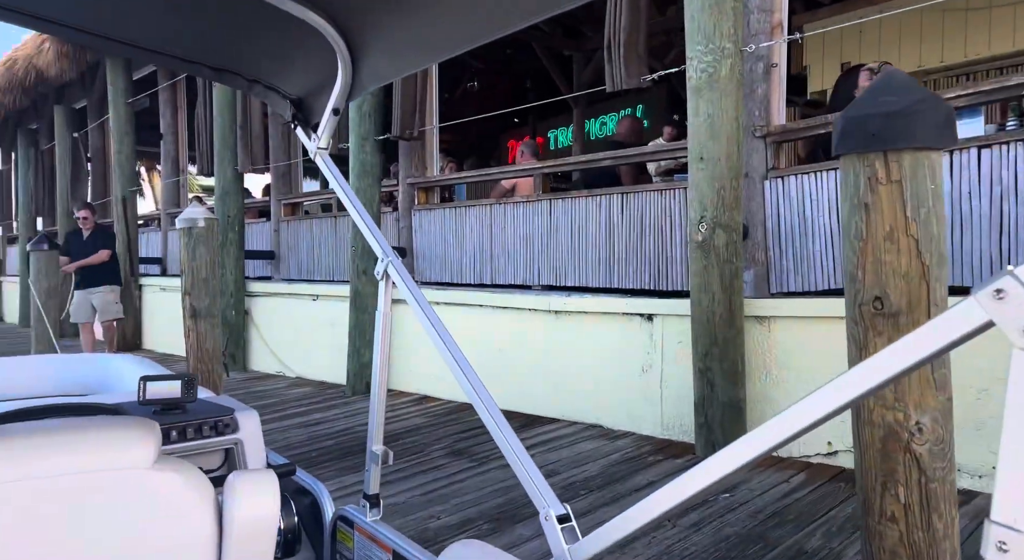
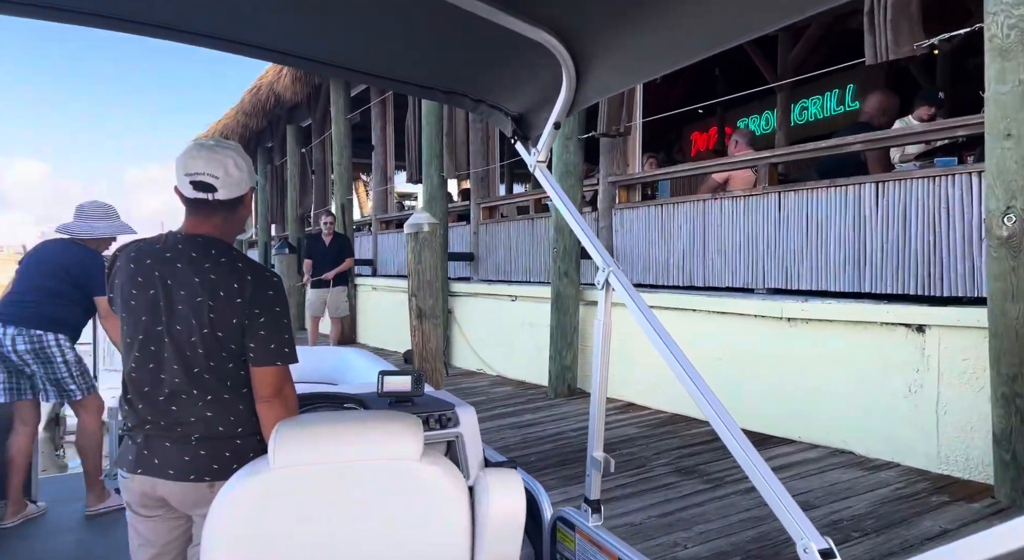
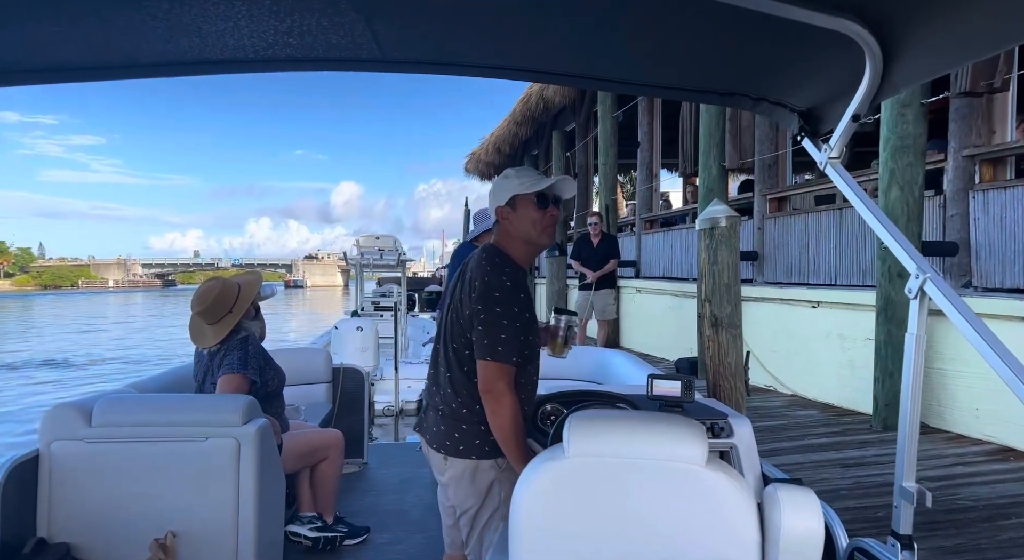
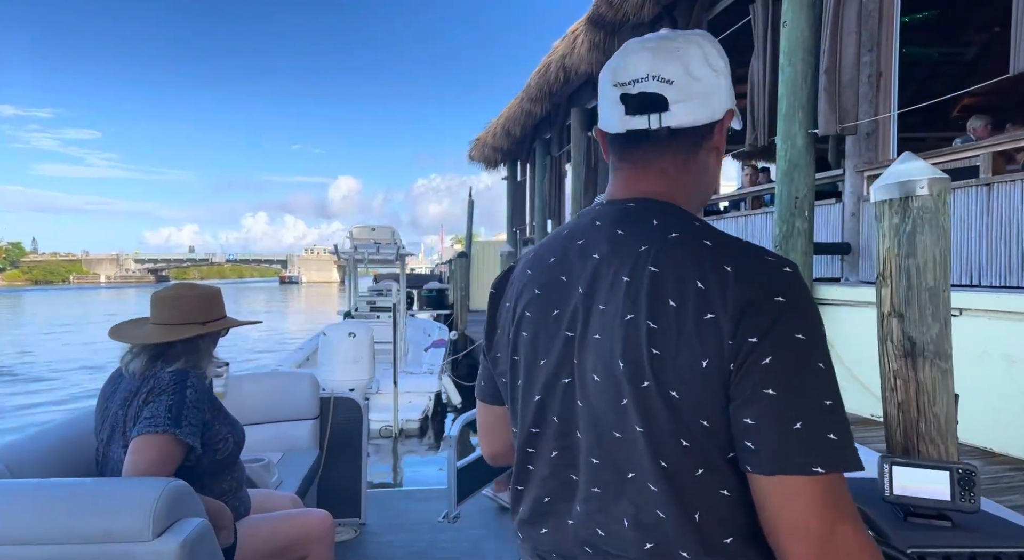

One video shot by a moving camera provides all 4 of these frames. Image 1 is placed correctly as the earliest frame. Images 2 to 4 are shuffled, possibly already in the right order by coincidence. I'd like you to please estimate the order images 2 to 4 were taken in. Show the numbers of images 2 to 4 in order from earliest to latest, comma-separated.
2, 3, 4
